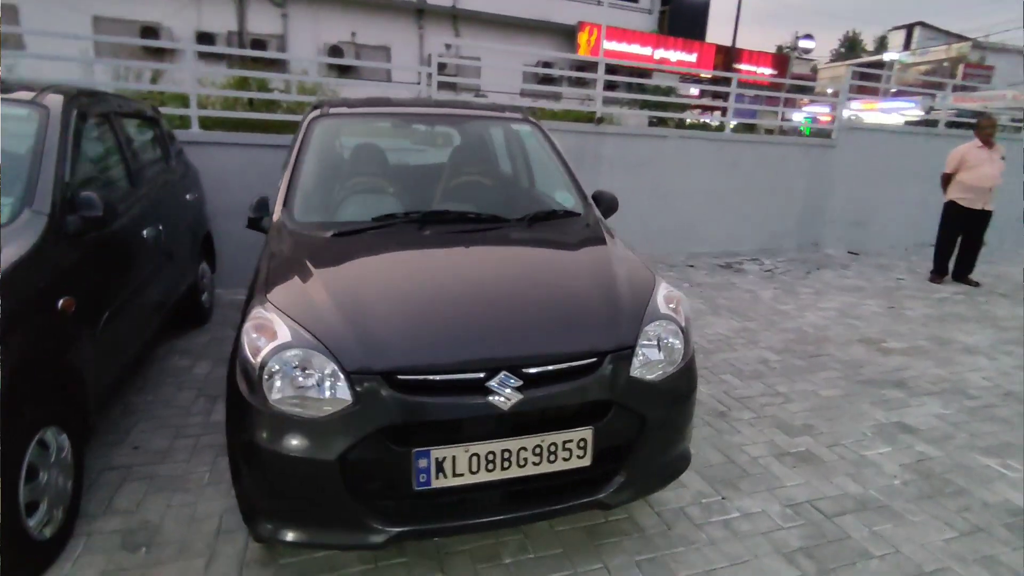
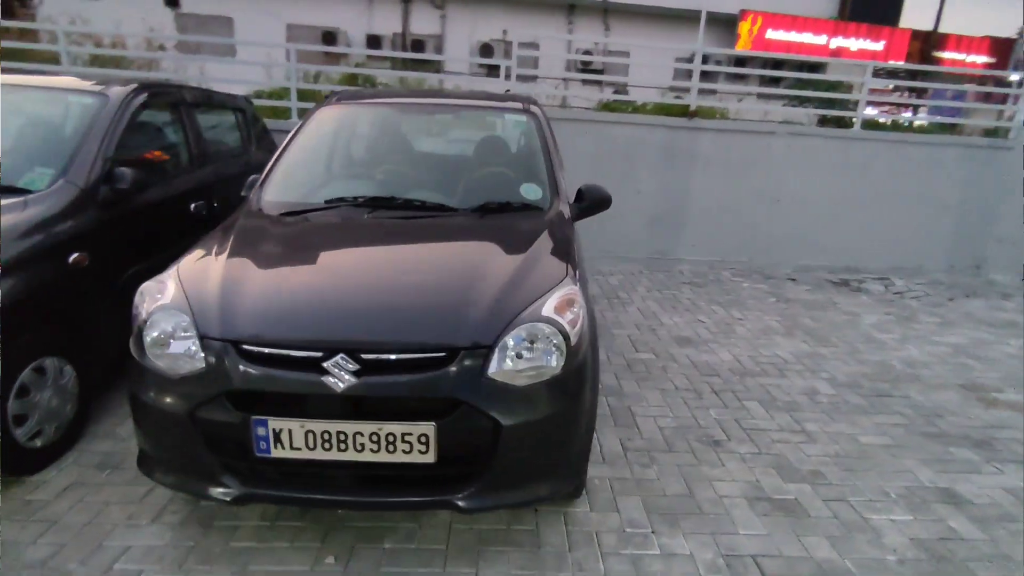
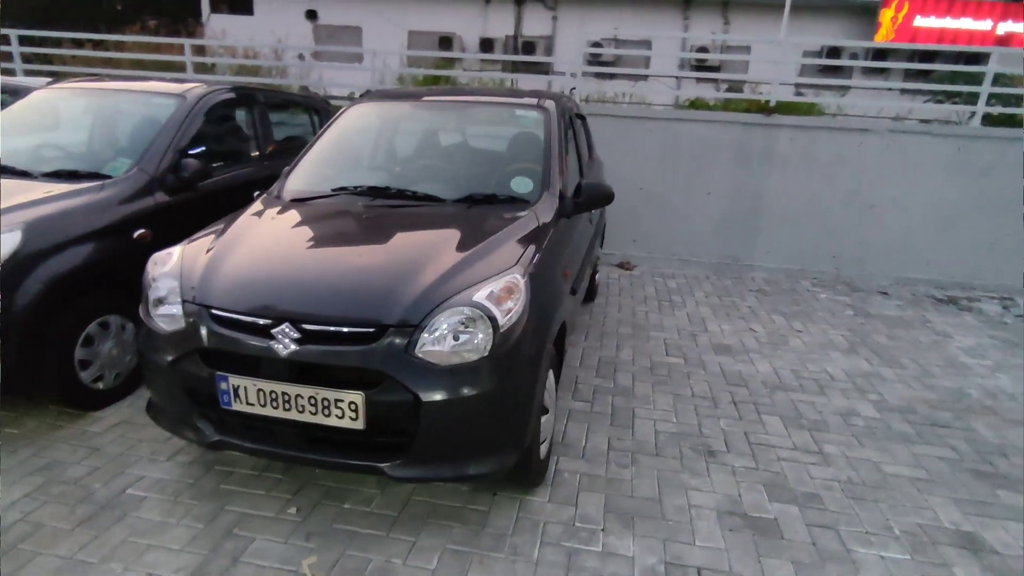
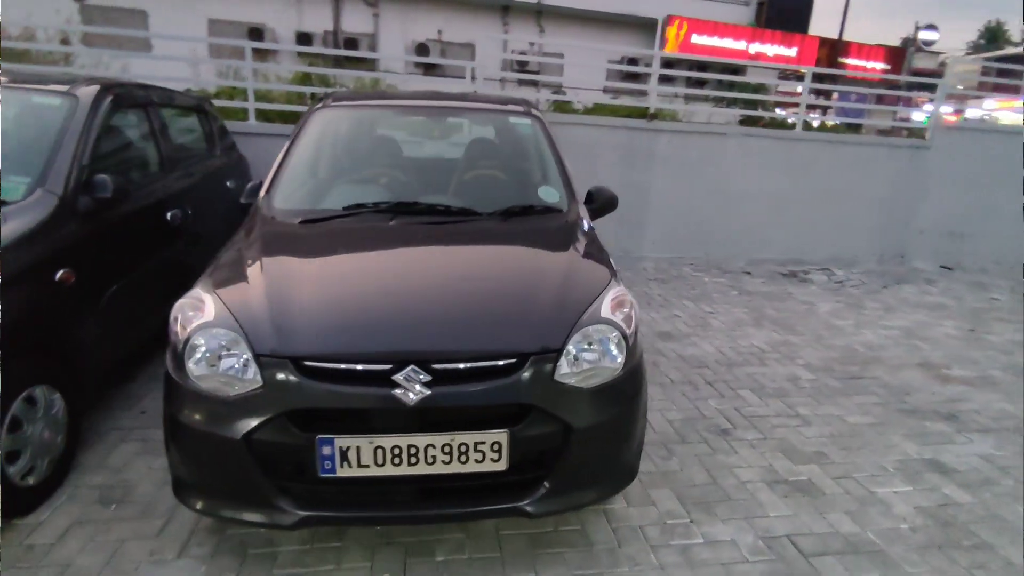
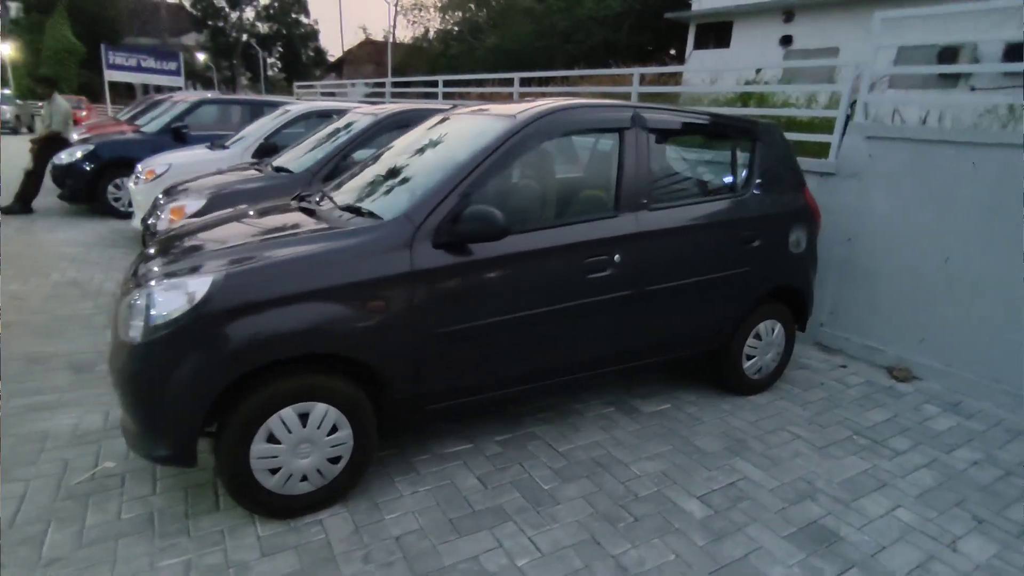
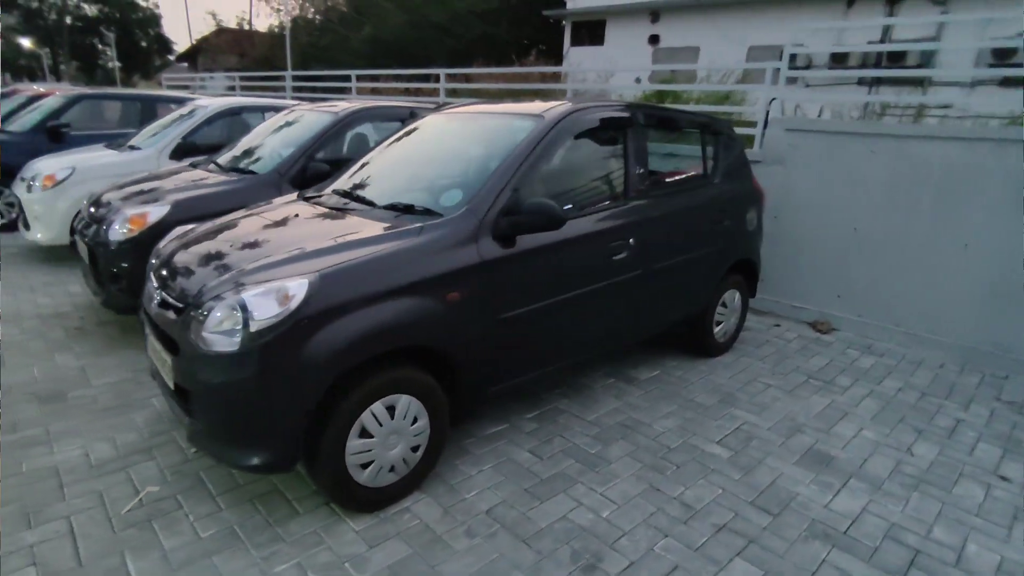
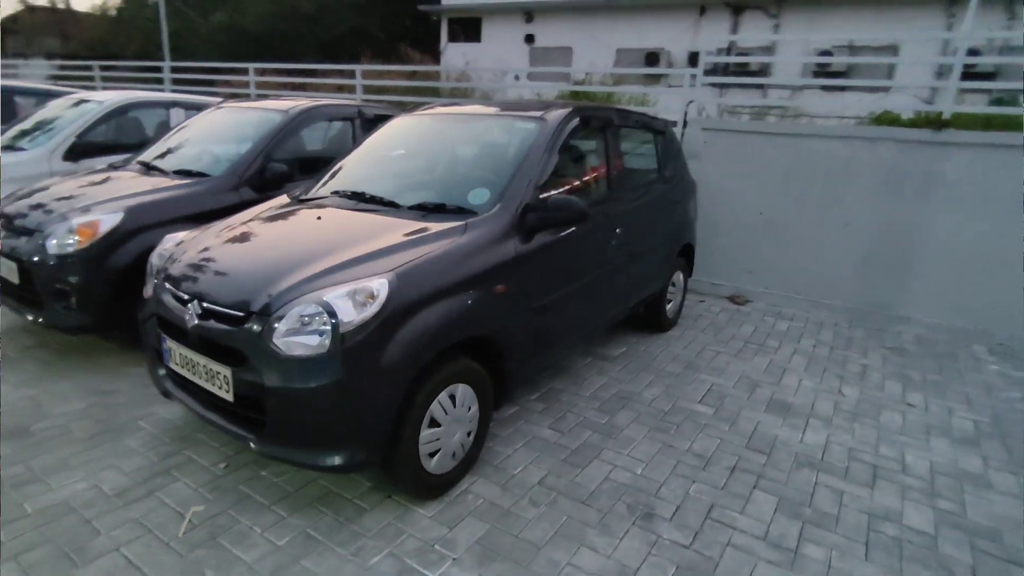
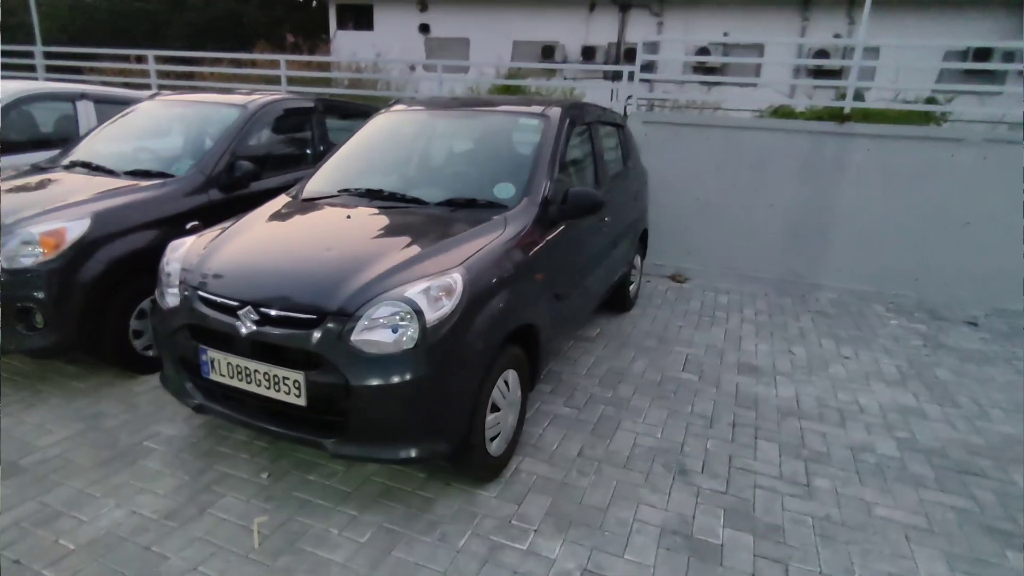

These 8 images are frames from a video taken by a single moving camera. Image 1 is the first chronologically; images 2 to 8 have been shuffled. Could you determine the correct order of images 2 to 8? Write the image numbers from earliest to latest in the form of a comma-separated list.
4, 2, 3, 8, 7, 6, 5
